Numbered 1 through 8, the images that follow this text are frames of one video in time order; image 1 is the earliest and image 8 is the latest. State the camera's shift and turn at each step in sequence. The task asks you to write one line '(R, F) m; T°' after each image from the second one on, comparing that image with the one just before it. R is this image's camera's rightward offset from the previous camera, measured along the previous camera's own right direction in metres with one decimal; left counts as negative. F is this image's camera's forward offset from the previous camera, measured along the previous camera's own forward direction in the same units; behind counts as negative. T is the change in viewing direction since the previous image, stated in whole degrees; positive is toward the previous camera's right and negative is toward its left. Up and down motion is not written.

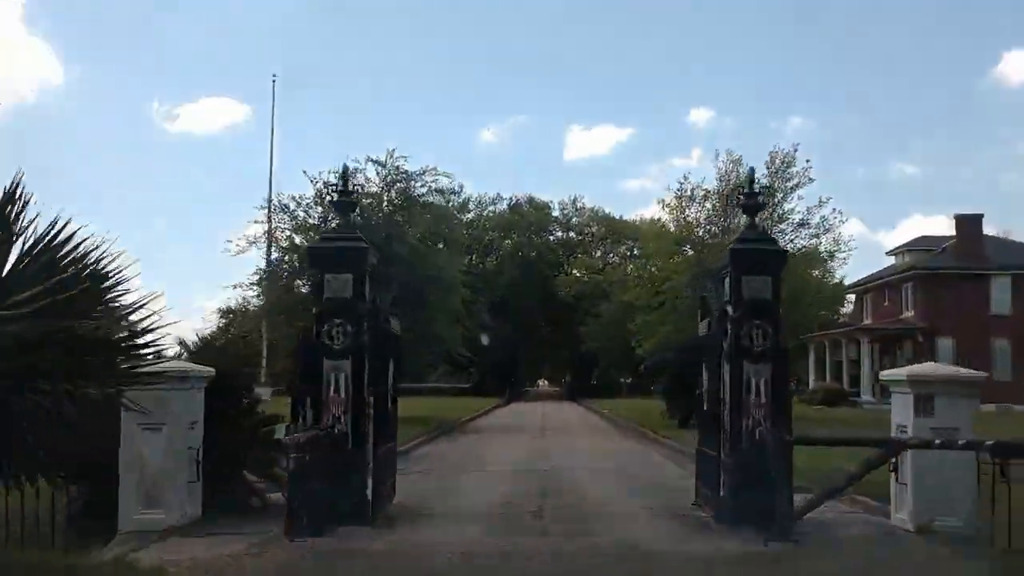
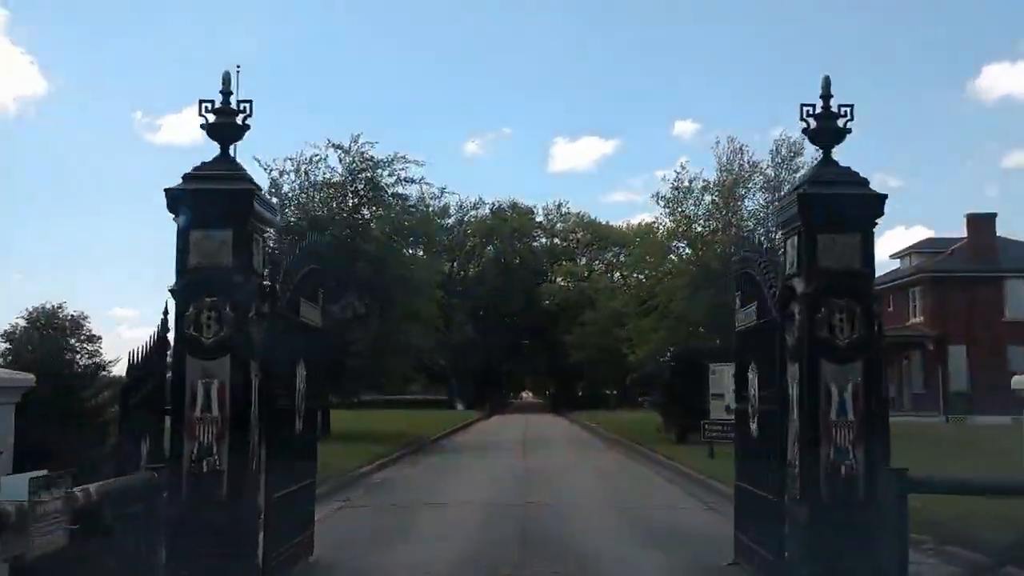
(+0.2, +3.8) m; +1°
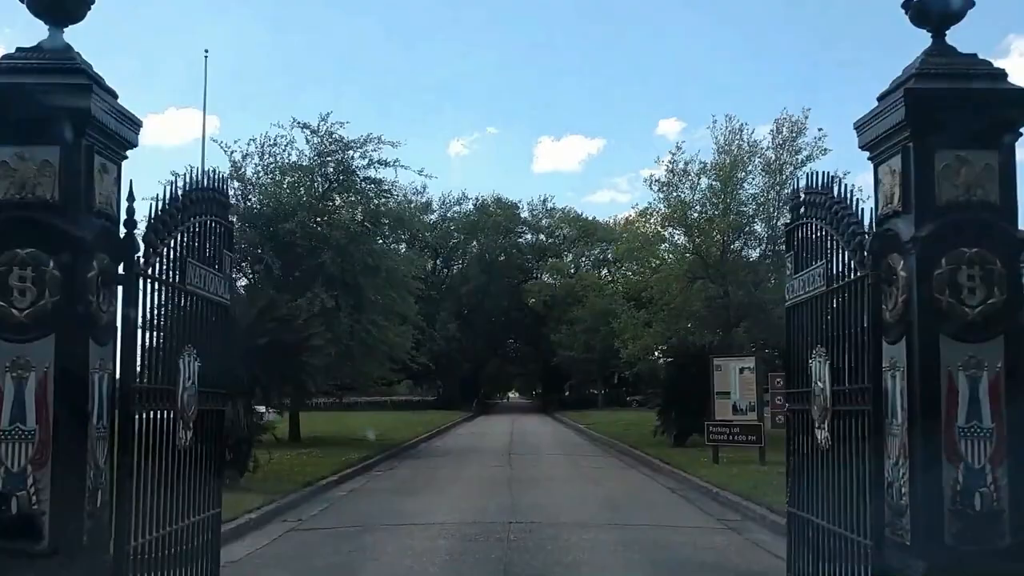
(+0.1, +2.5) m; +1°
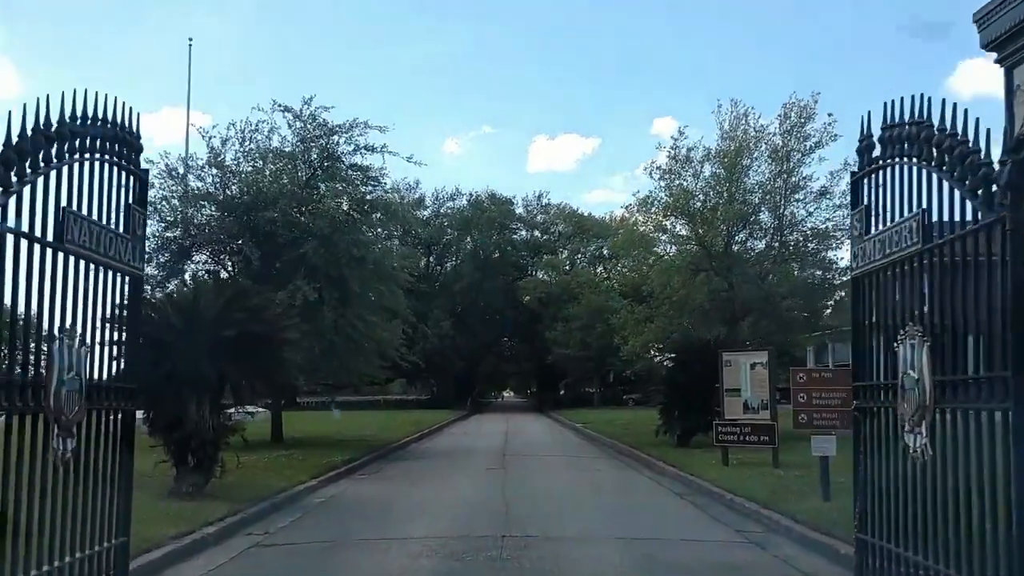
(0.0, +1.6) m; 0°
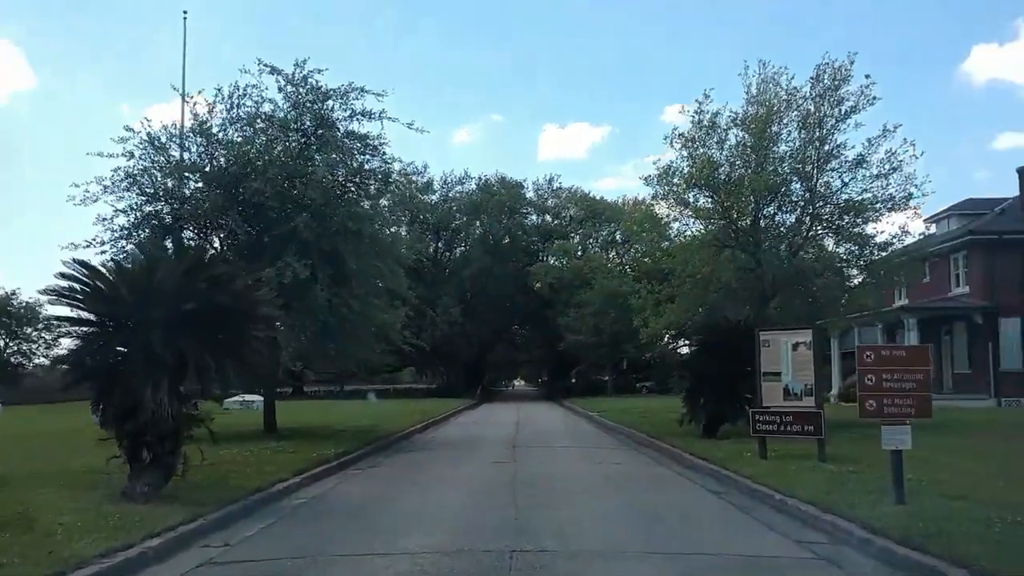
(0.0, +2.3) m; -1°
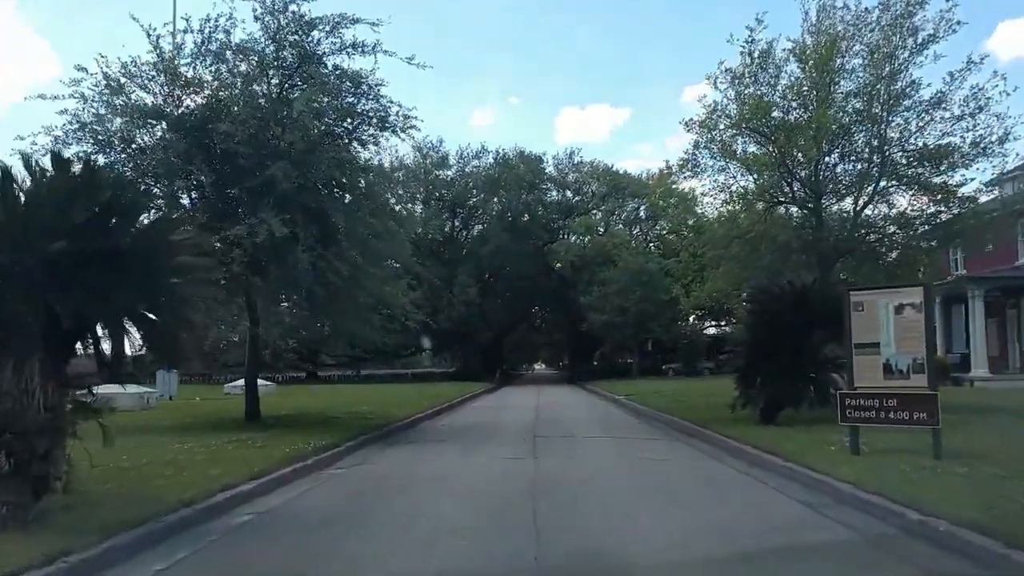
(0.0, +4.0) m; -1°
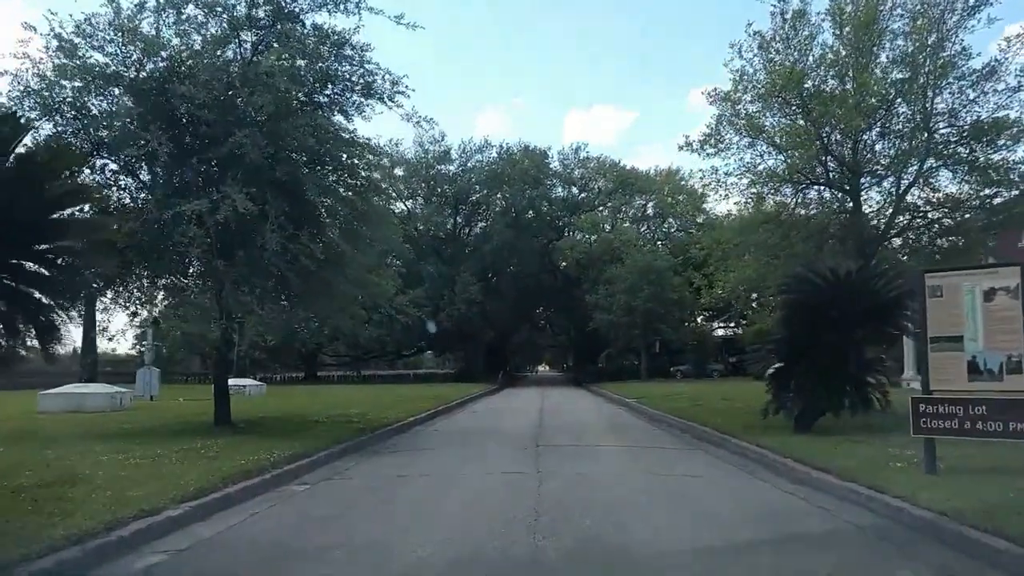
(+0.1, +2.6) m; 0°
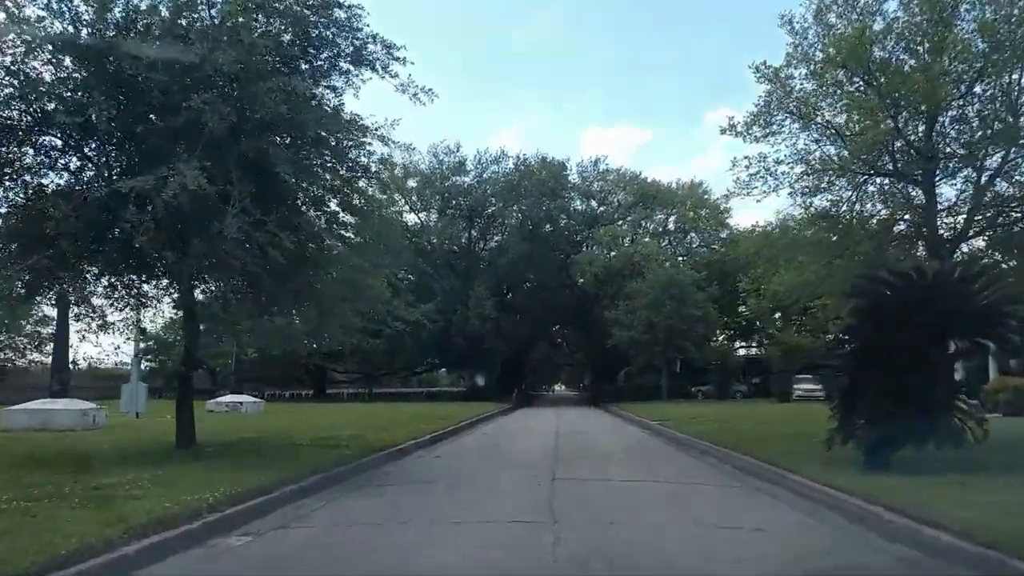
(+0.1, +3.2) m; -1°
